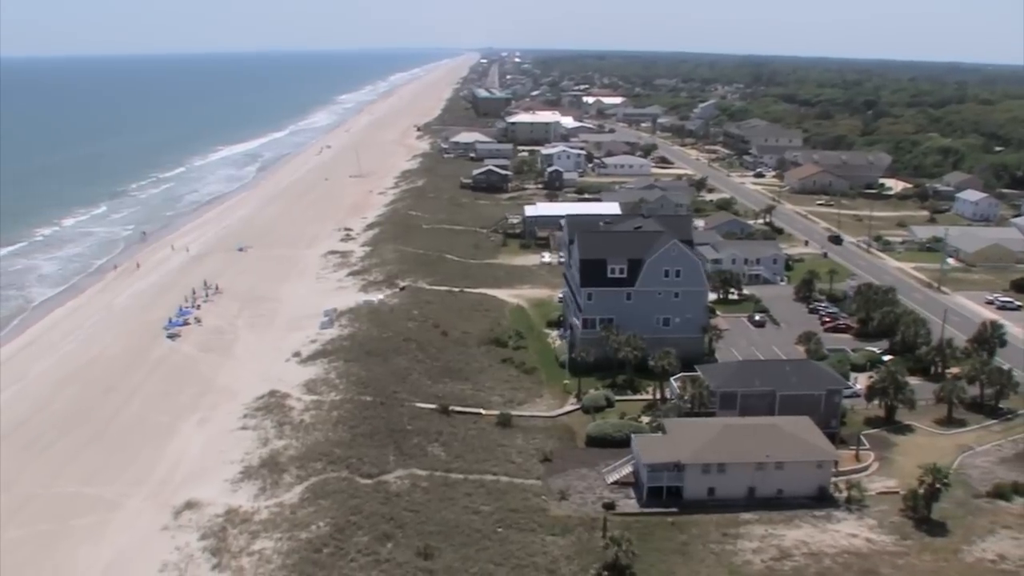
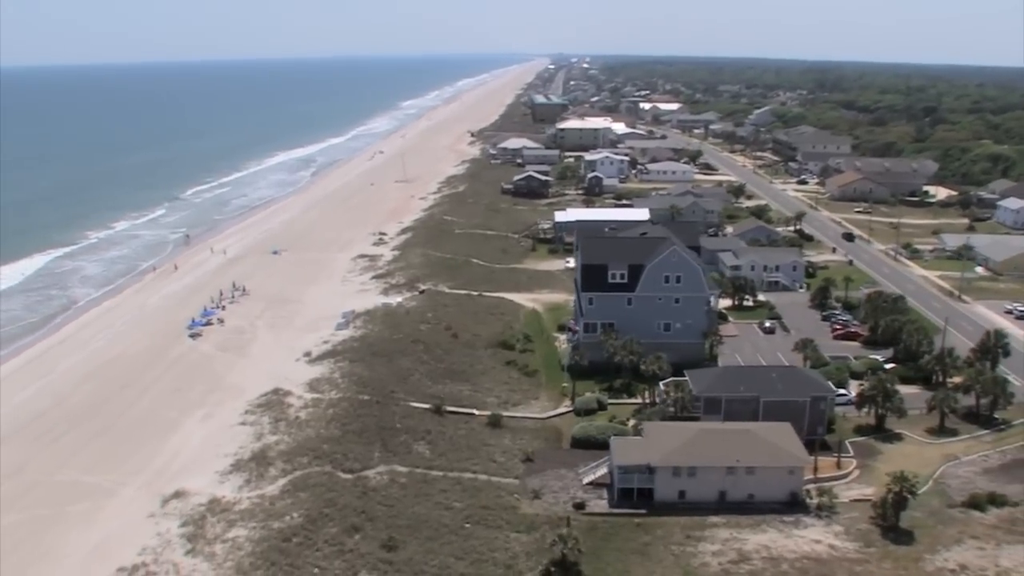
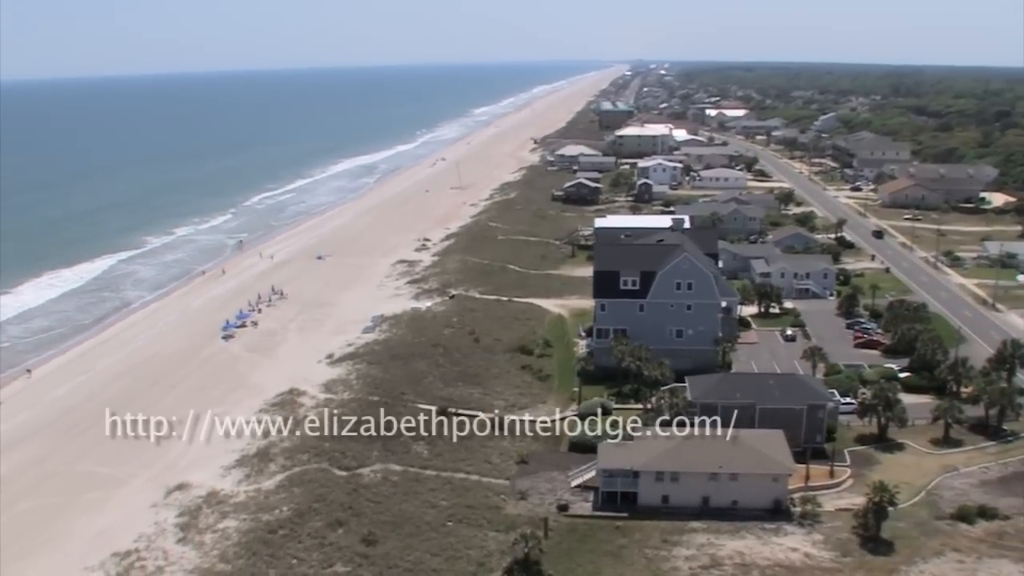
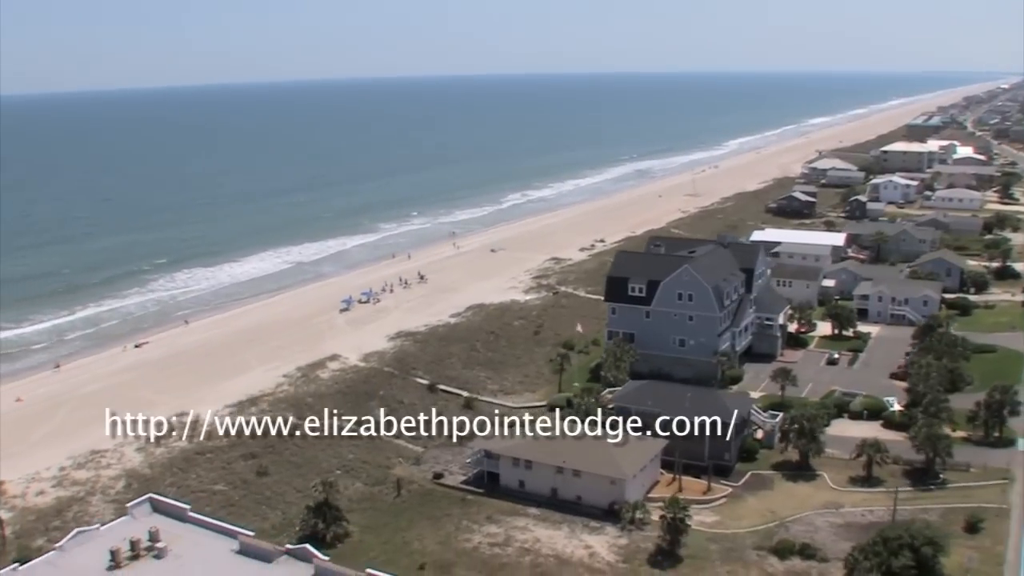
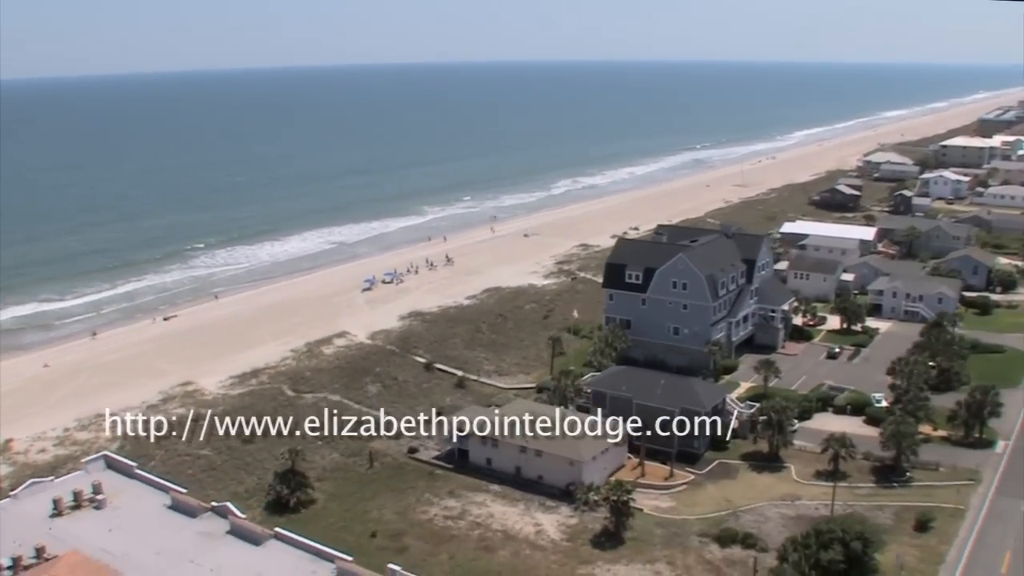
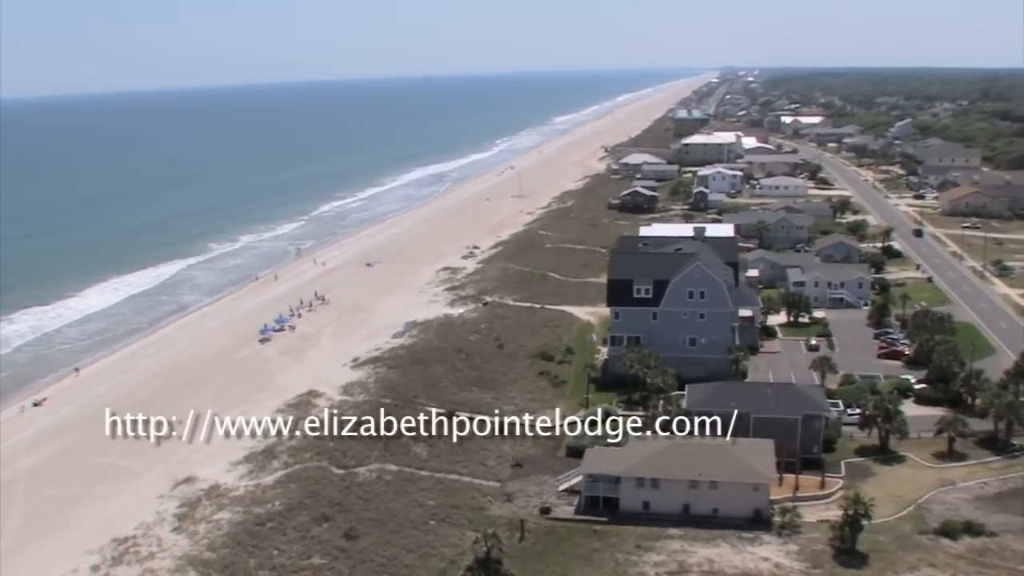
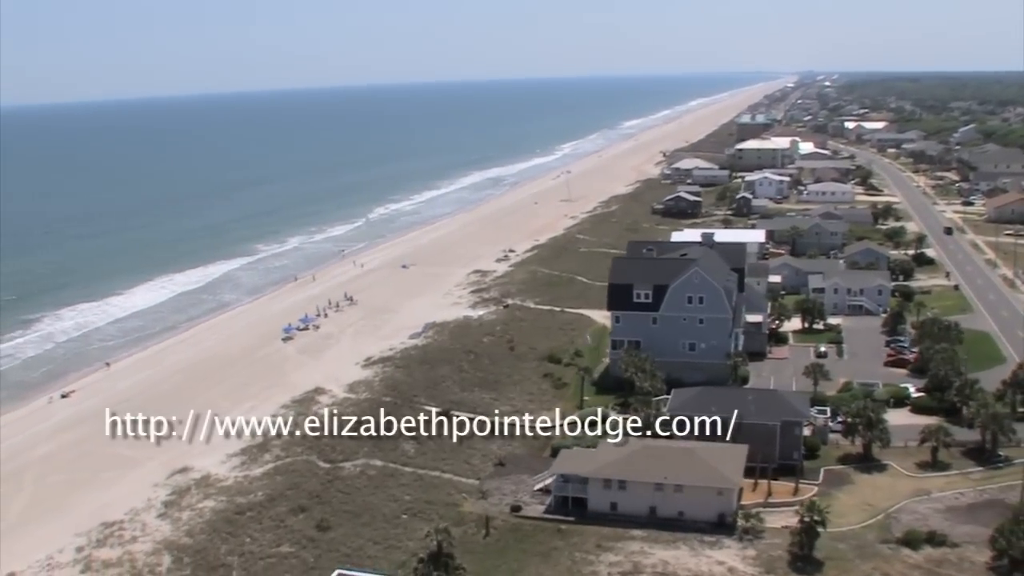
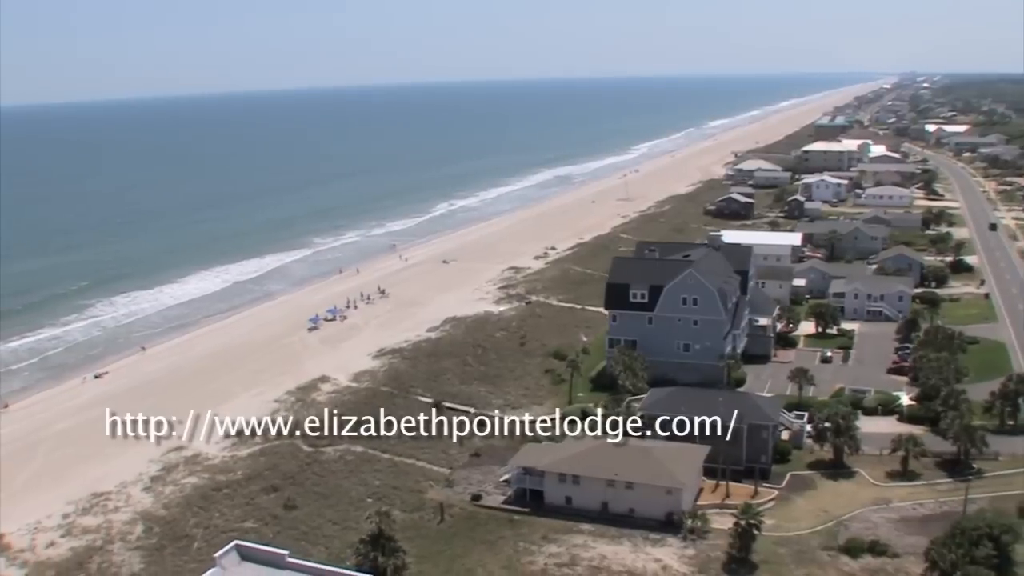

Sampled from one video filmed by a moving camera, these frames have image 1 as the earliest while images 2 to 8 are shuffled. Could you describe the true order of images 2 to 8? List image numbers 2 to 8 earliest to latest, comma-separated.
2, 3, 6, 7, 8, 4, 5
